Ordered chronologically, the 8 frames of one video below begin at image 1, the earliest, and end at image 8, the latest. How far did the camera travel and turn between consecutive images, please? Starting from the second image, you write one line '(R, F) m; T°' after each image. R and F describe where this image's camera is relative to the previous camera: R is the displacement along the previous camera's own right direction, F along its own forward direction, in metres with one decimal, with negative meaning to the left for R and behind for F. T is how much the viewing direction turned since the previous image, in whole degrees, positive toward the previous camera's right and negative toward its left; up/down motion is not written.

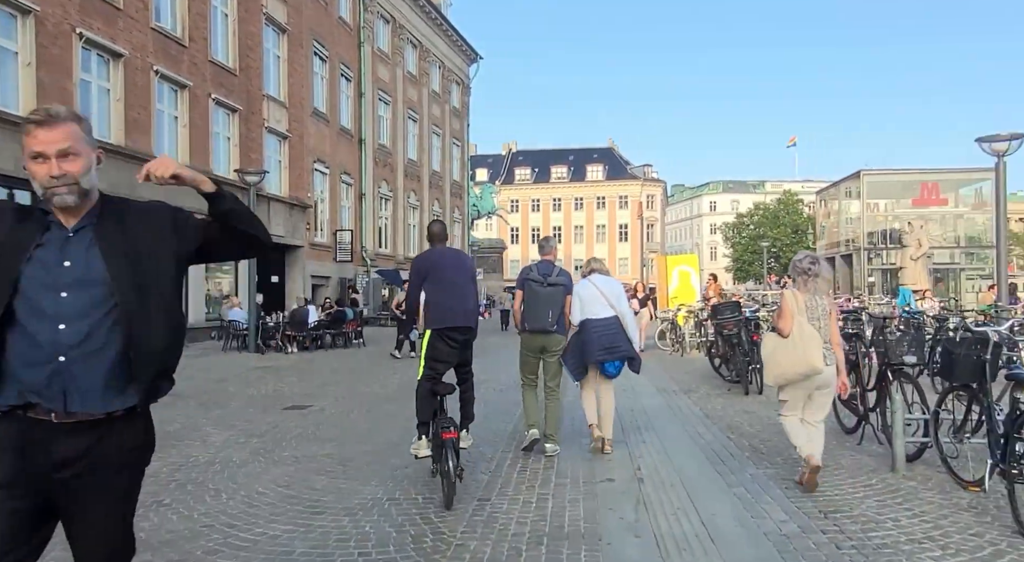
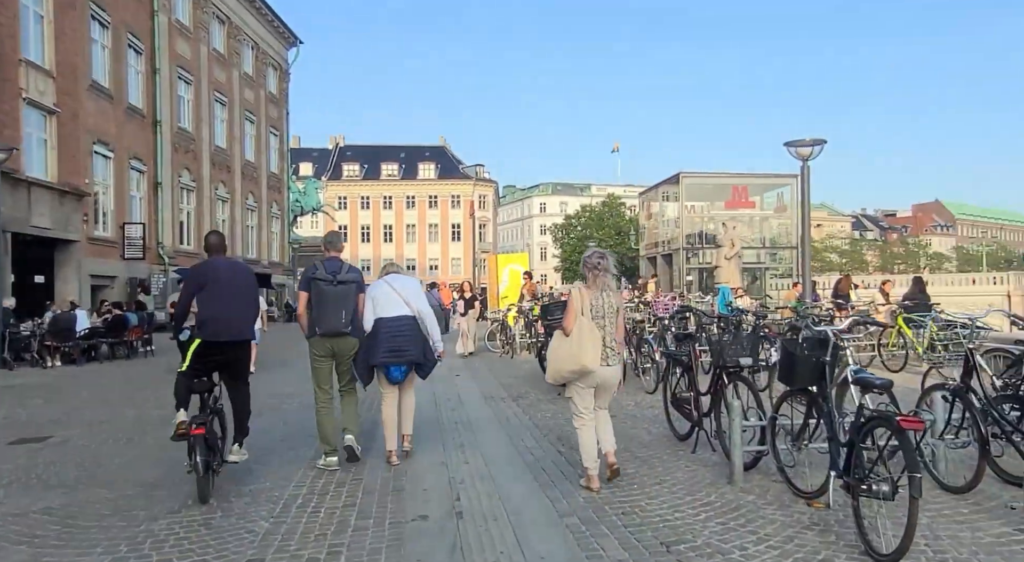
(+0.3, +0.9) m; +12°
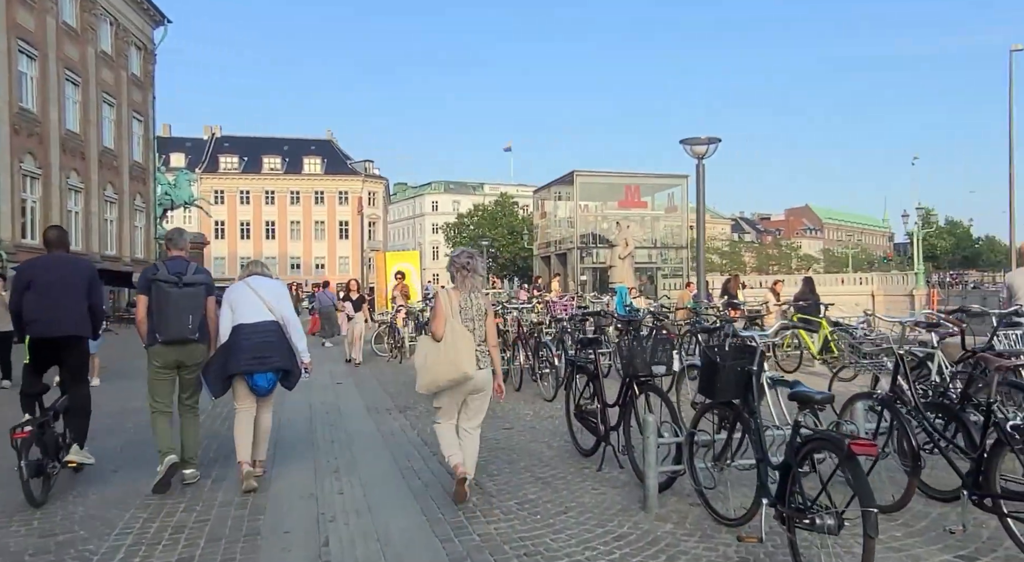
(+0.1, +0.8) m; +8°
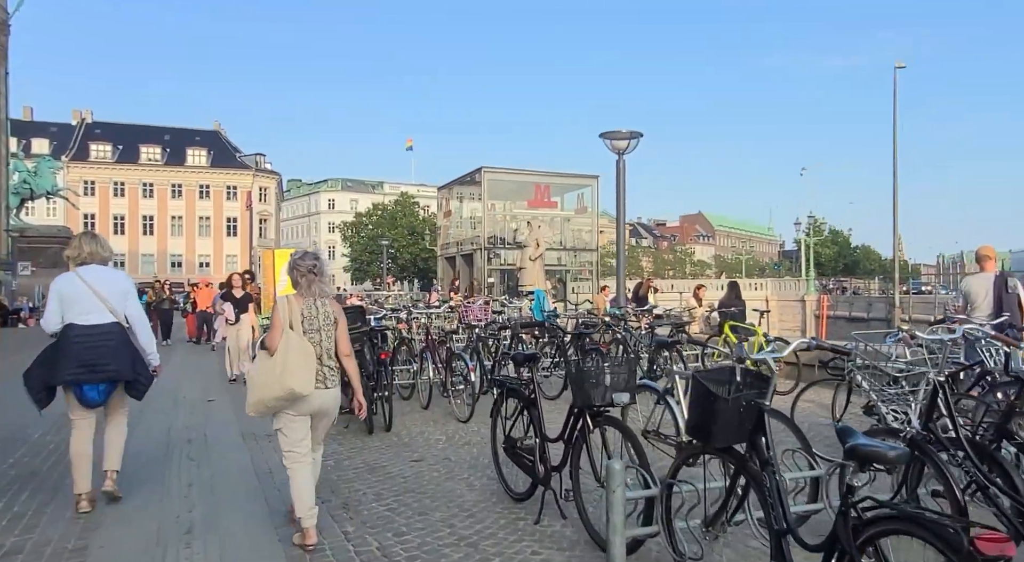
(-0.1, +1.4) m; +7°
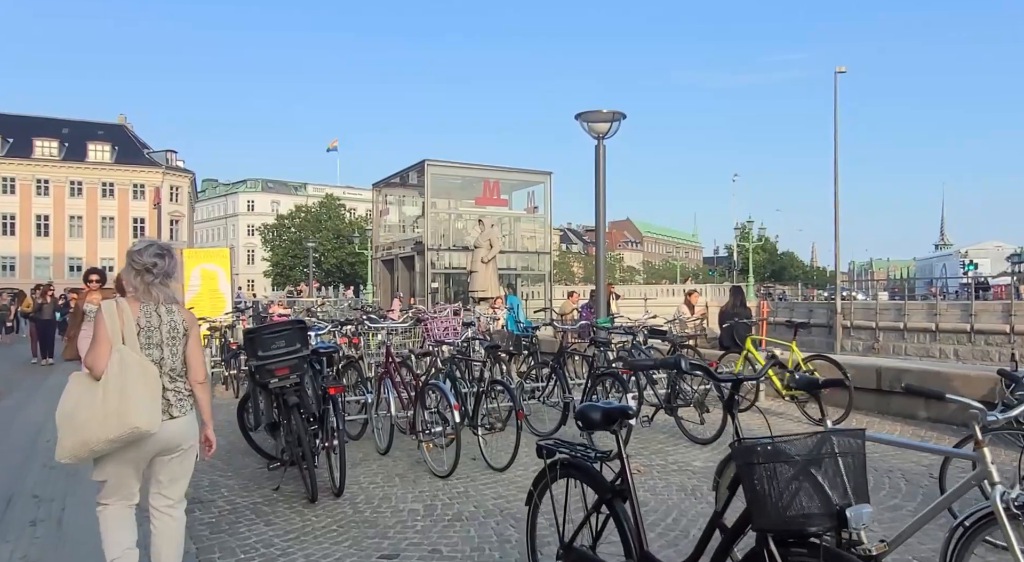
(-0.6, +2.2) m; +5°
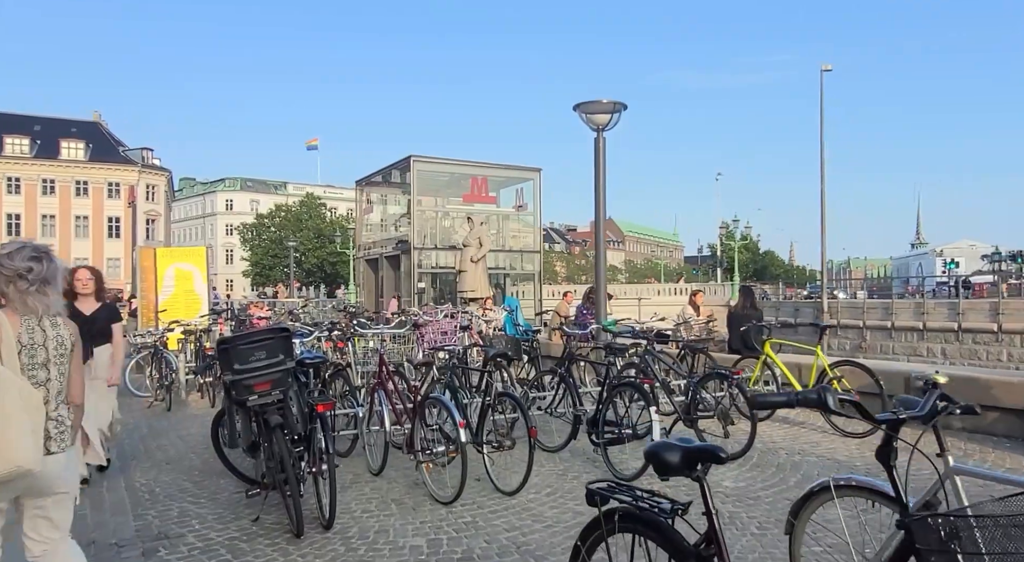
(-0.2, +0.7) m; +1°
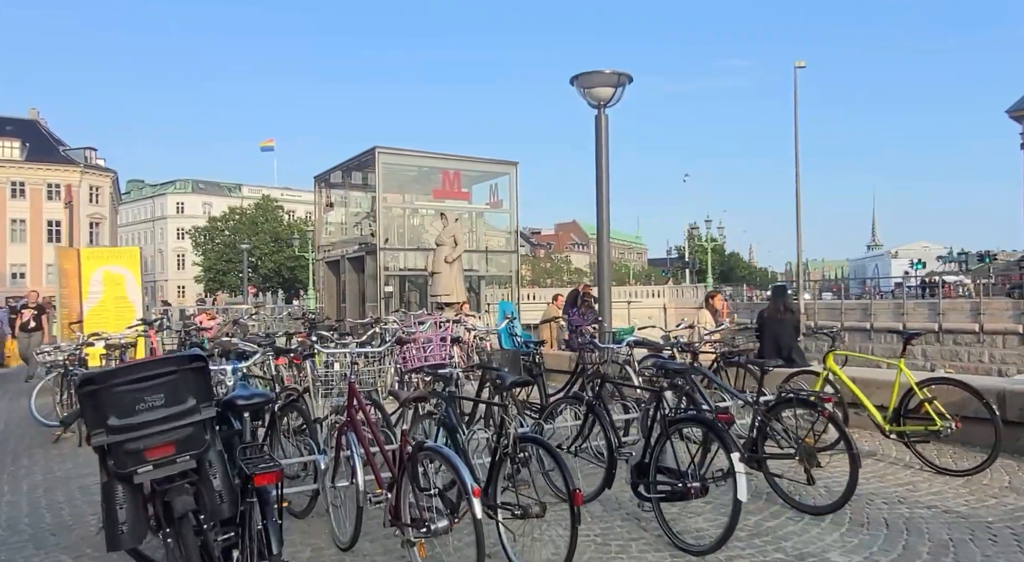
(-0.3, +1.7) m; +3°
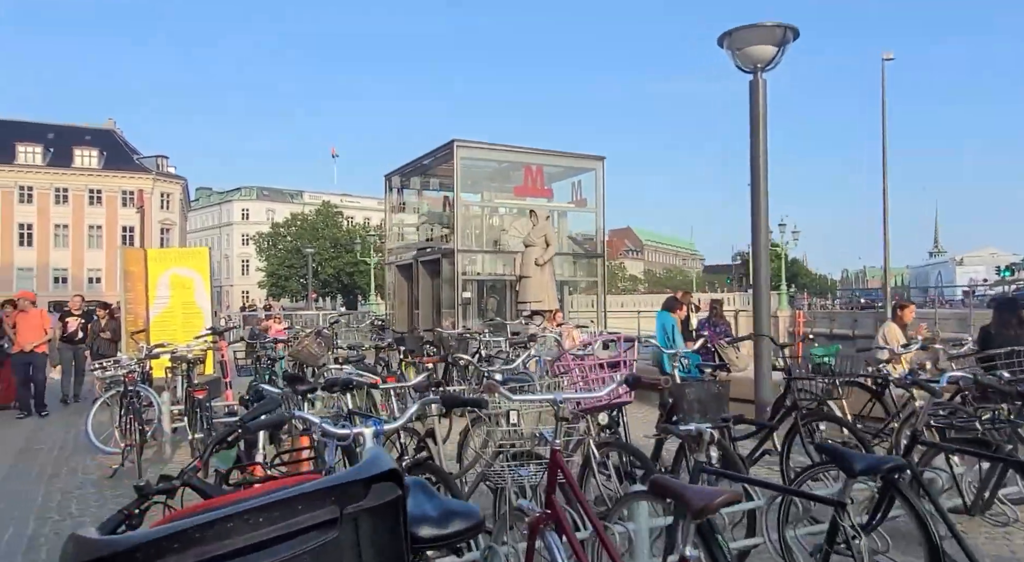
(-0.9, +1.7) m; -4°
